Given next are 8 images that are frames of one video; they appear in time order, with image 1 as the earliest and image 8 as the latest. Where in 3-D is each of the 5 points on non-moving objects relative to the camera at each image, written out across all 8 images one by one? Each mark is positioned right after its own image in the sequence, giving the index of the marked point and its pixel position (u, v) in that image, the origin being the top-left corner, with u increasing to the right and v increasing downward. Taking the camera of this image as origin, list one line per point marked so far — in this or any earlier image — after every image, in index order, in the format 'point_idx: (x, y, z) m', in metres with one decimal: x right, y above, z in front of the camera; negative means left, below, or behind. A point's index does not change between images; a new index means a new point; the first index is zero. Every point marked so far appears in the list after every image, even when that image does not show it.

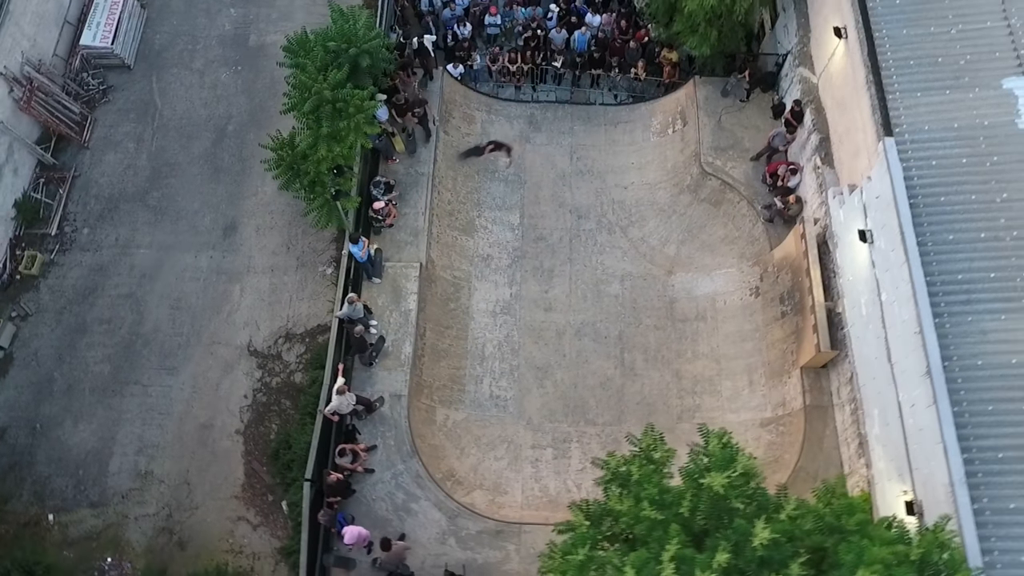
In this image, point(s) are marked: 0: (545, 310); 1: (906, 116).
0: (+0.5, -0.4, +18.2) m
1: (+5.5, +2.4, +15.4) m
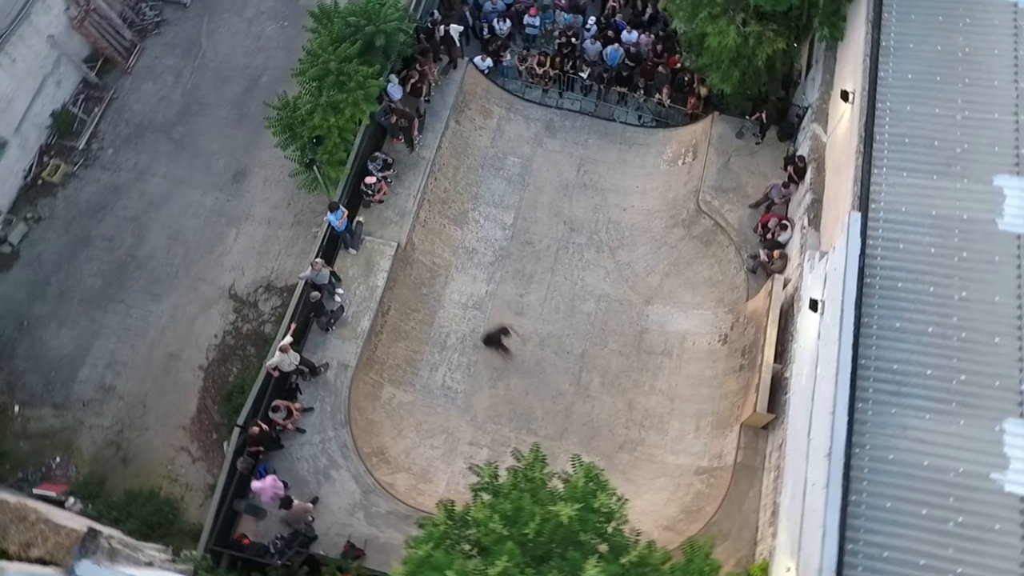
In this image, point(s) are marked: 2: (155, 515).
0: (+0.1, -0.4, +18.4) m
1: (+5.1, +1.3, +14.9) m
2: (-4.8, -3.1, +16.3) m
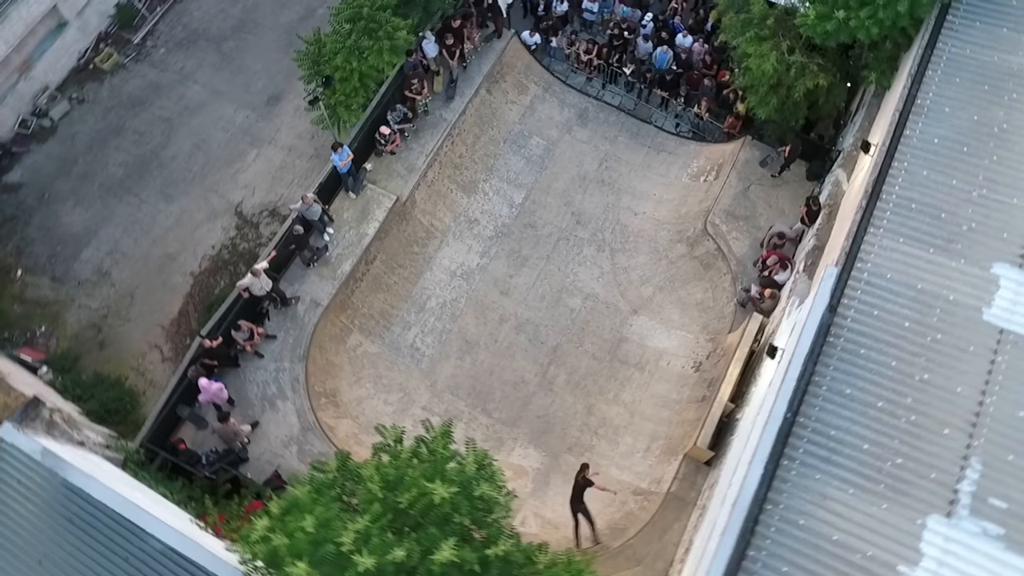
0: (-0.2, -0.1, +18.3) m
1: (+4.7, +0.4, +14.2) m
2: (-5.7, -1.7, +16.8) m
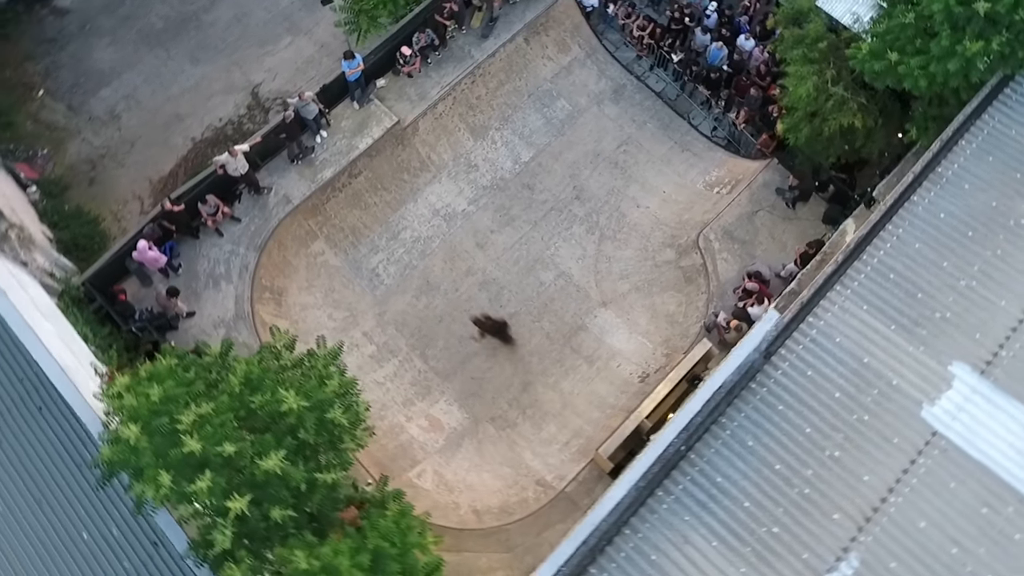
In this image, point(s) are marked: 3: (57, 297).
0: (-0.6, +0.7, +17.8) m
1: (+3.7, -0.3, +13.1) m
2: (-6.5, +0.8, +17.0) m
3: (-6.1, -0.1, +15.3) m
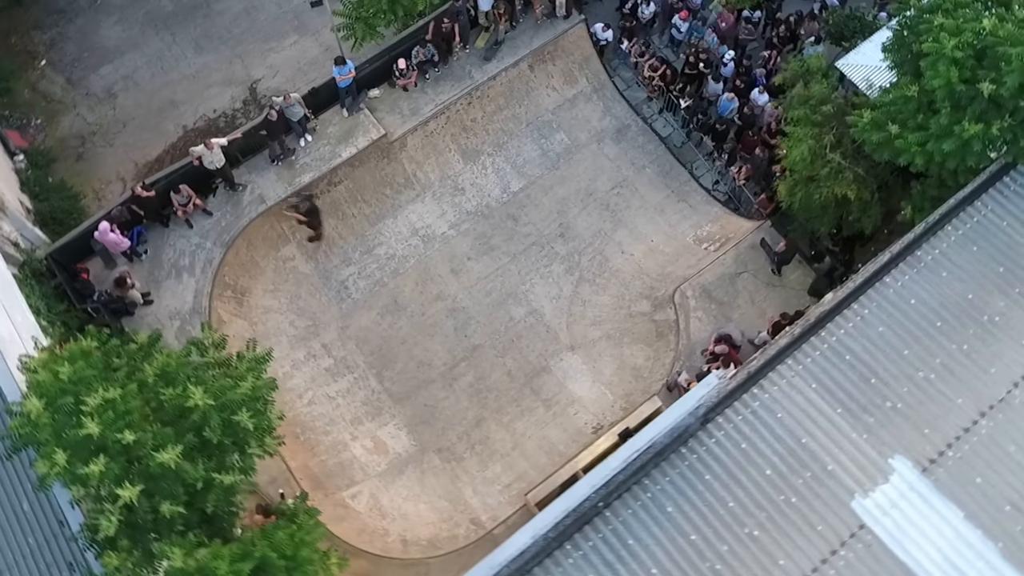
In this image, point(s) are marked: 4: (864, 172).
0: (-0.9, +0.3, +17.2) m
1: (+2.9, -1.1, +12.3) m
2: (-6.8, +1.1, +16.8) m
3: (-6.6, +0.3, +15.1) m
4: (+4.6, +1.5, +14.8) m
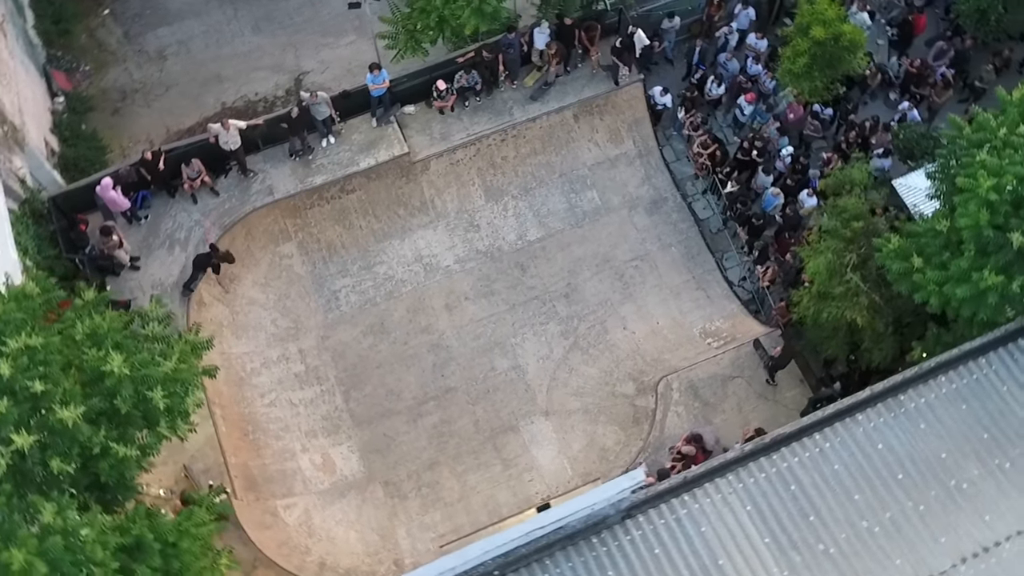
0: (-1.0, -0.3, +16.5) m
1: (+2.0, -2.2, +11.2) m
2: (-6.5, +1.9, +16.7) m
3: (-6.7, +1.1, +15.0) m
4: (+4.5, -0.1, +13.6) m
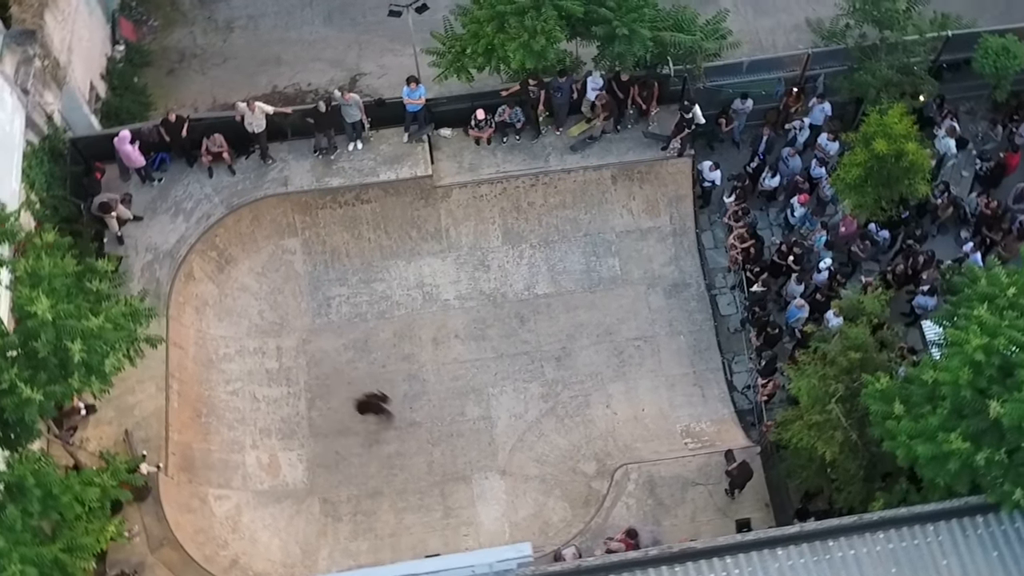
0: (-1.1, -0.7, +15.9) m
1: (+0.7, -3.0, +10.2) m
2: (-5.9, +2.7, +16.8) m
3: (-6.5, +2.0, +15.1) m
4: (+3.9, -1.7, +12.4) m
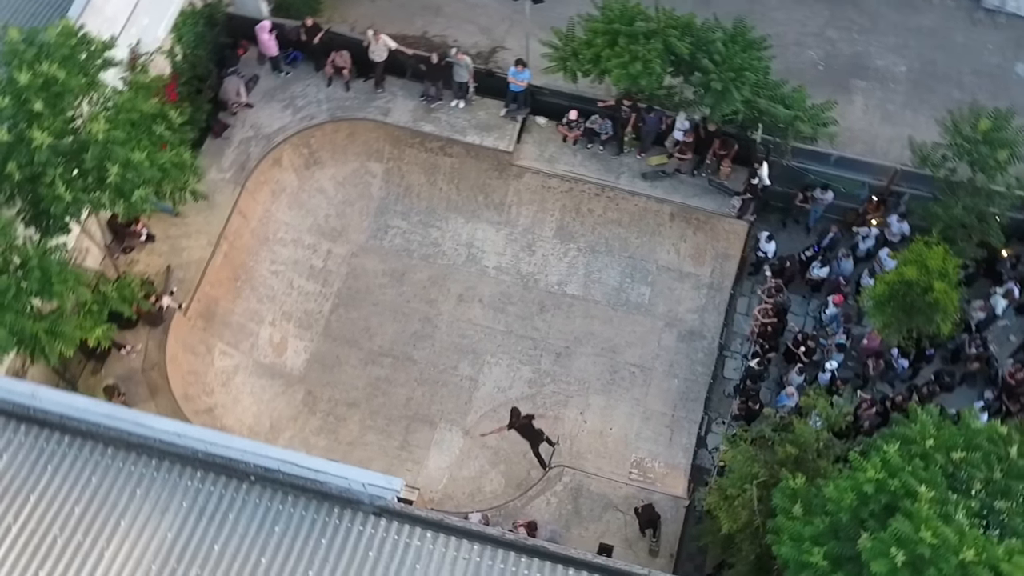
0: (-0.8, -0.1, +17.2) m
1: (-0.9, -2.7, +11.3) m
2: (-3.8, +4.8, +18.7) m
3: (-4.8, +4.4, +17.1) m
4: (+2.8, -2.7, +12.9) m
